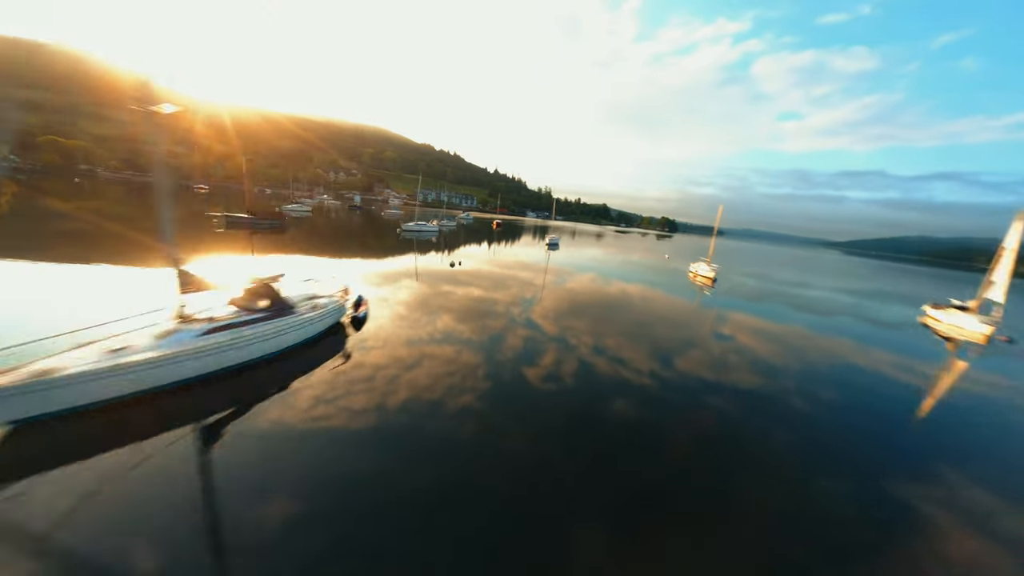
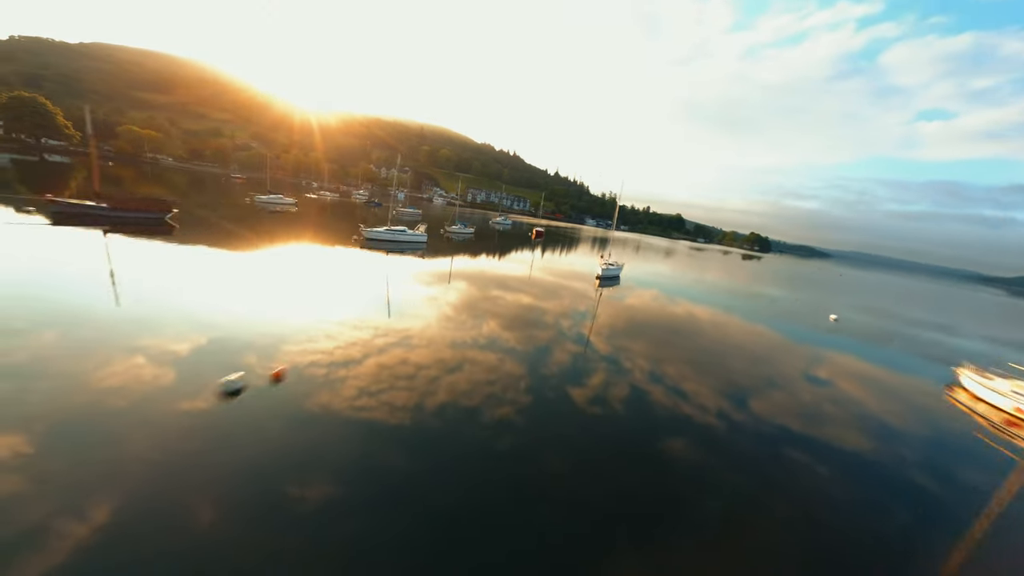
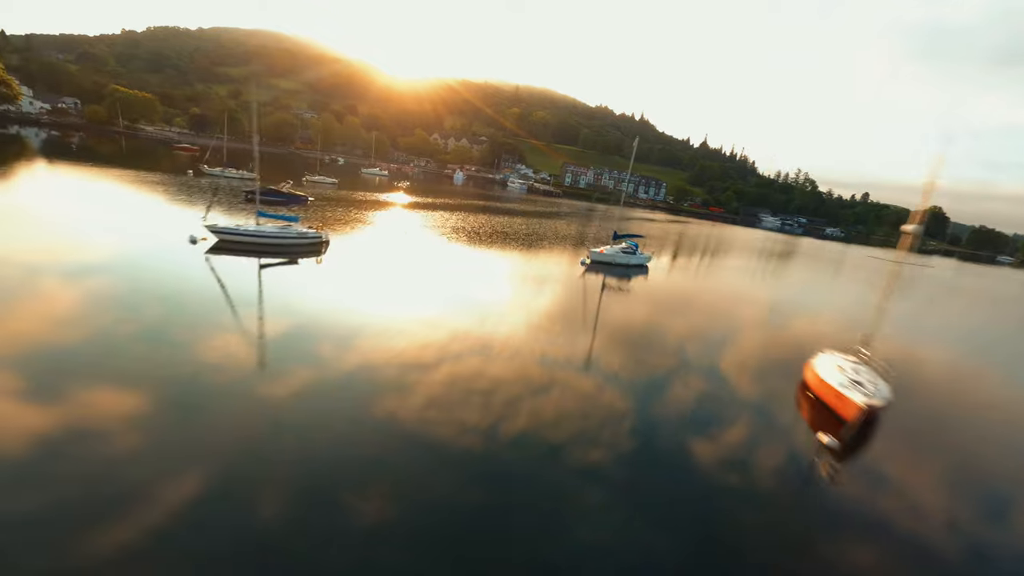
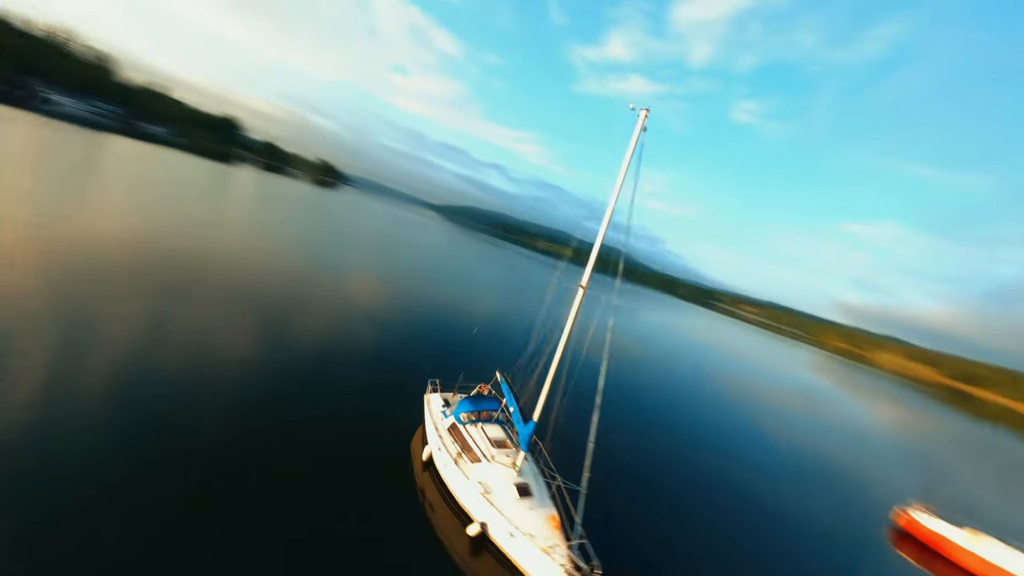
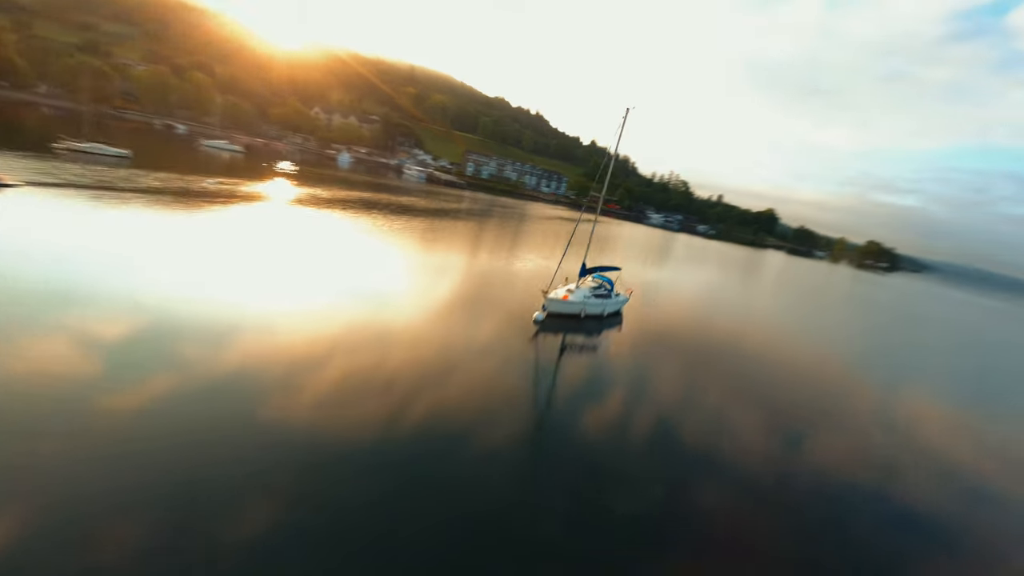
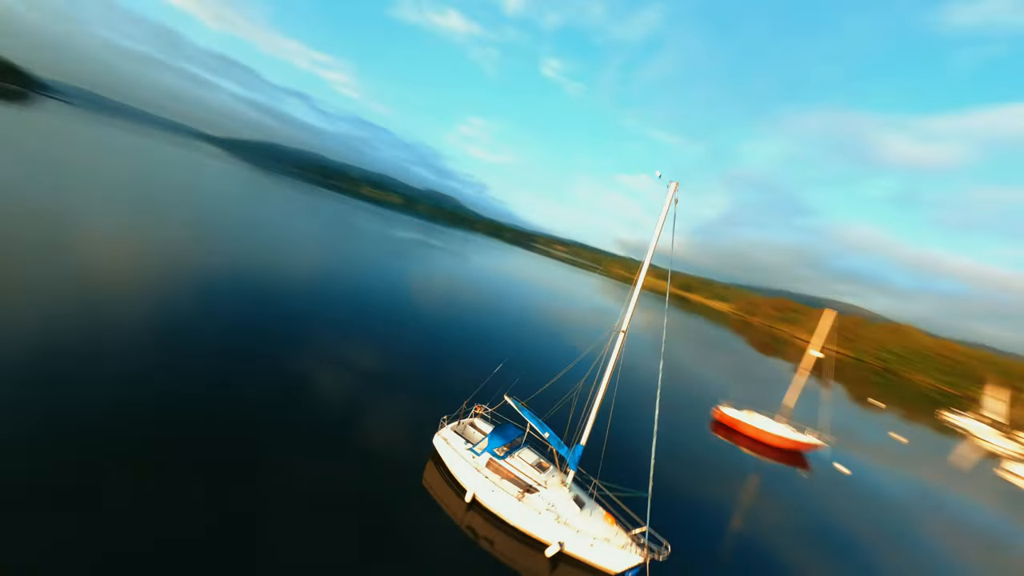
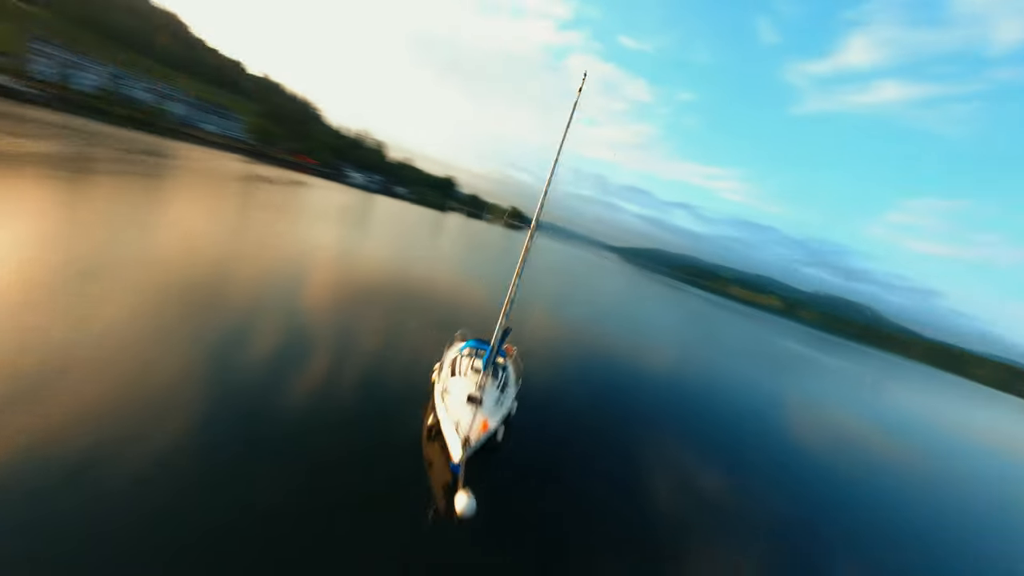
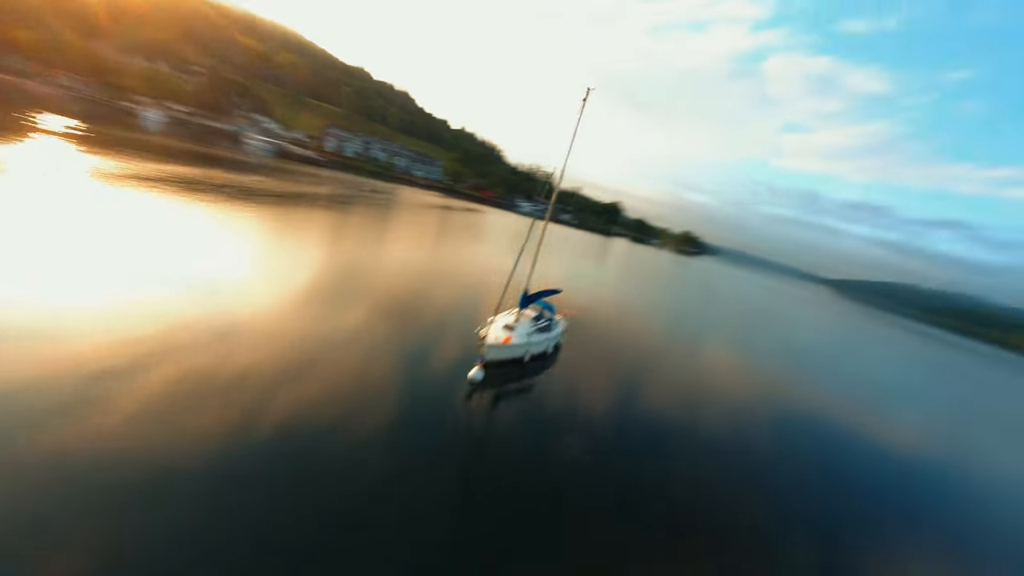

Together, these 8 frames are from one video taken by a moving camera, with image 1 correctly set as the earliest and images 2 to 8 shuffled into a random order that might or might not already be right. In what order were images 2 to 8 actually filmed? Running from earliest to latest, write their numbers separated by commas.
2, 3, 5, 8, 7, 4, 6
